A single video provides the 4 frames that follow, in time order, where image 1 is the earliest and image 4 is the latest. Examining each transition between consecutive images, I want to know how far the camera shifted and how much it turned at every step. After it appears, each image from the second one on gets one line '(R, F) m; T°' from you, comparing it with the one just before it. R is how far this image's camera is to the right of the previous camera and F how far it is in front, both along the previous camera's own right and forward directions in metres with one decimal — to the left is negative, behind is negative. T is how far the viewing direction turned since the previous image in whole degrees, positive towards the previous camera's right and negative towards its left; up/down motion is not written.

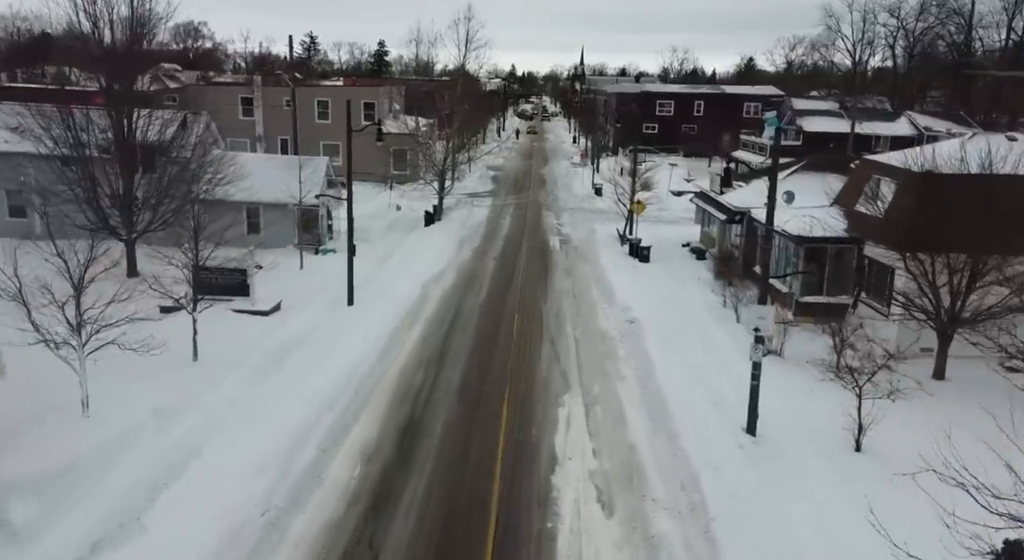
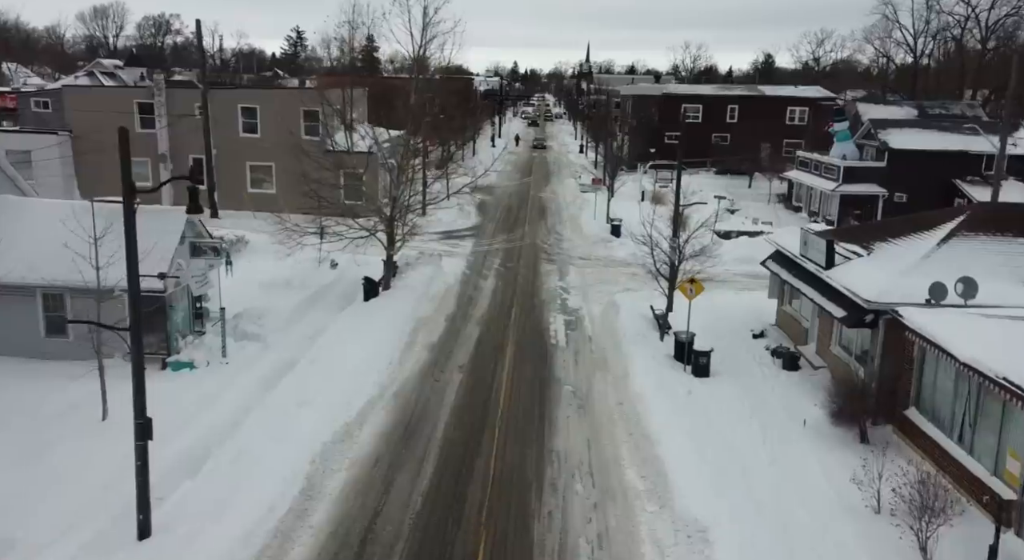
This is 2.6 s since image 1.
(+0.6, +11.8) m; 0°
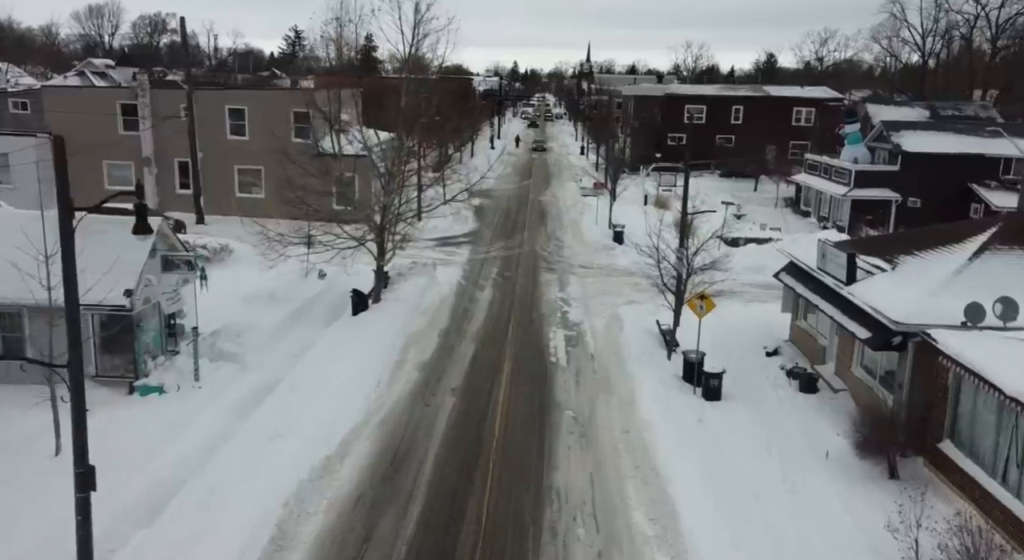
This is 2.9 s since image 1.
(+0.1, +1.4) m; 0°
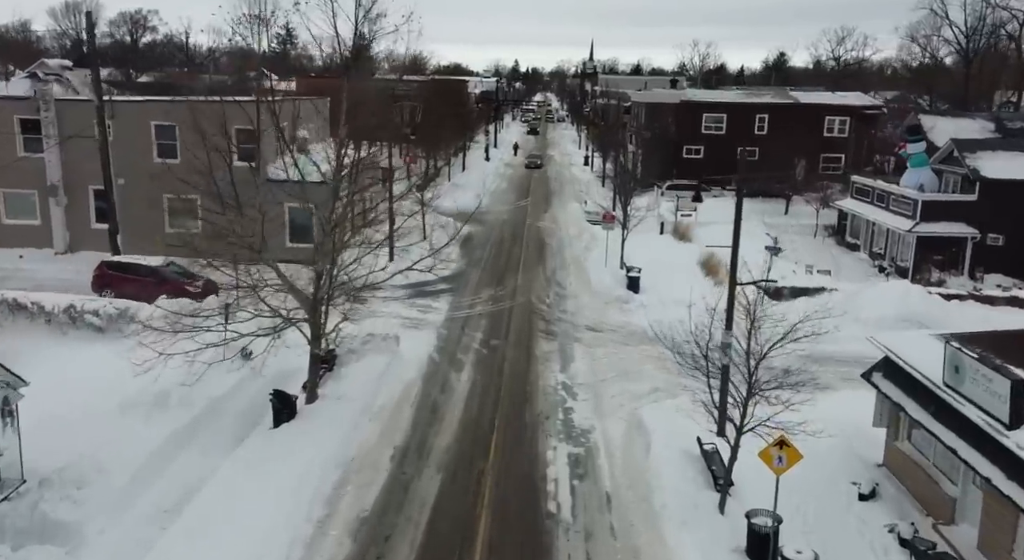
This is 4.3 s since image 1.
(+0.3, +6.4) m; 0°
